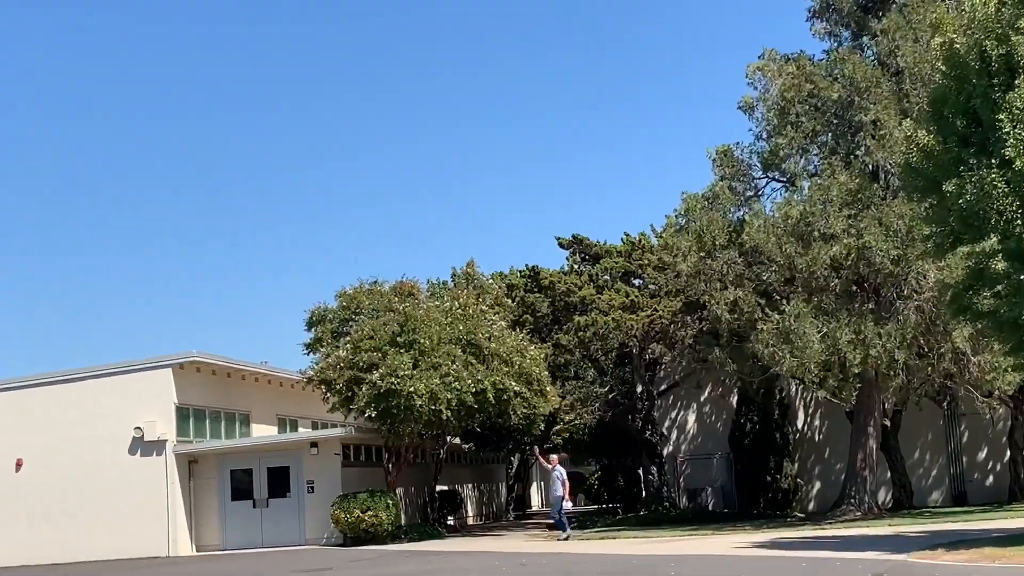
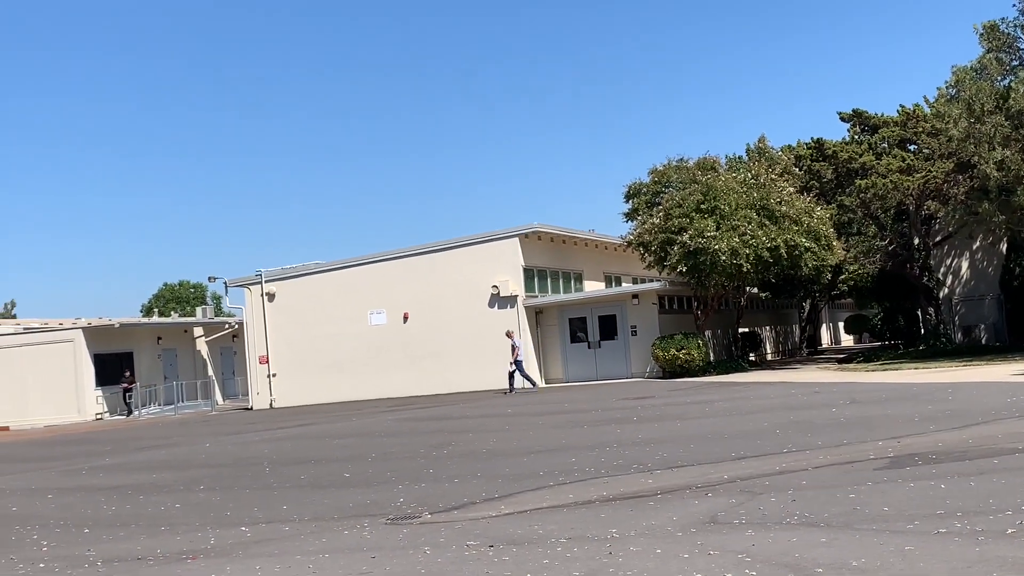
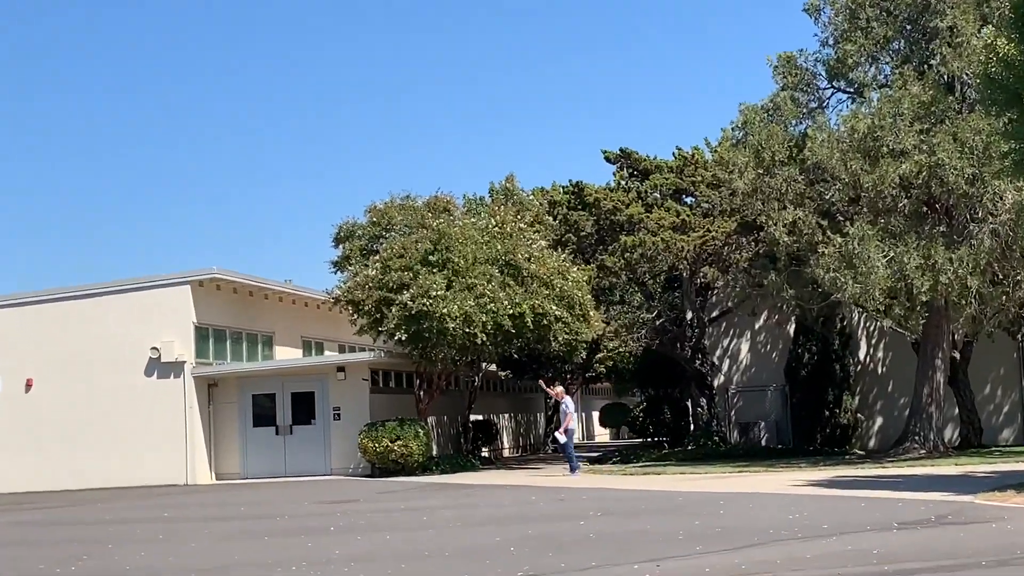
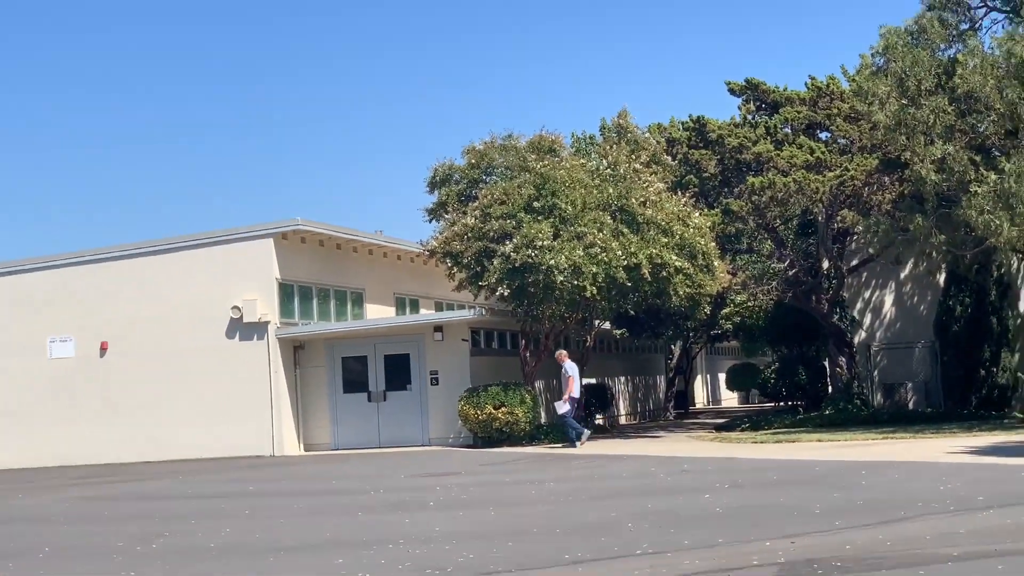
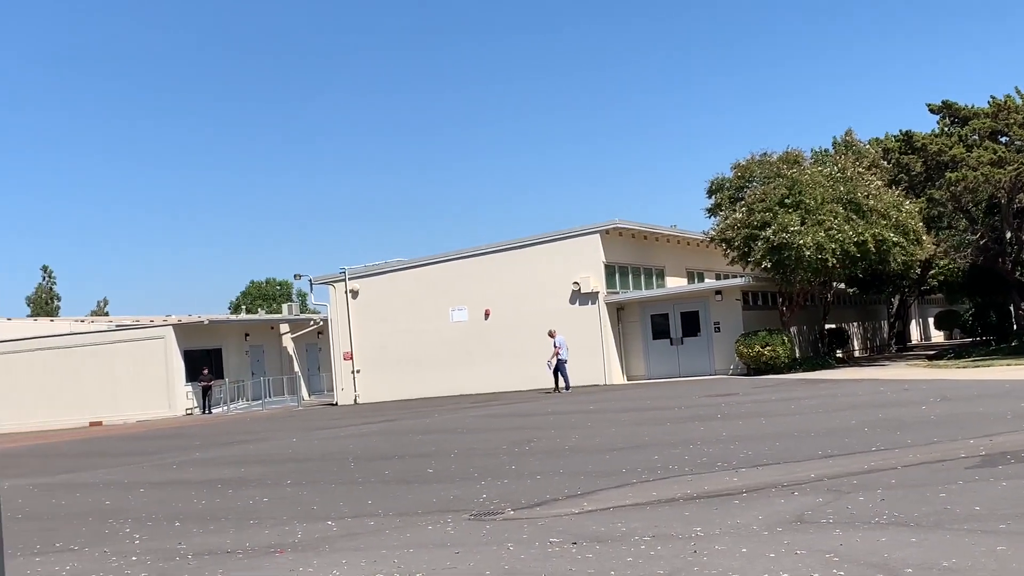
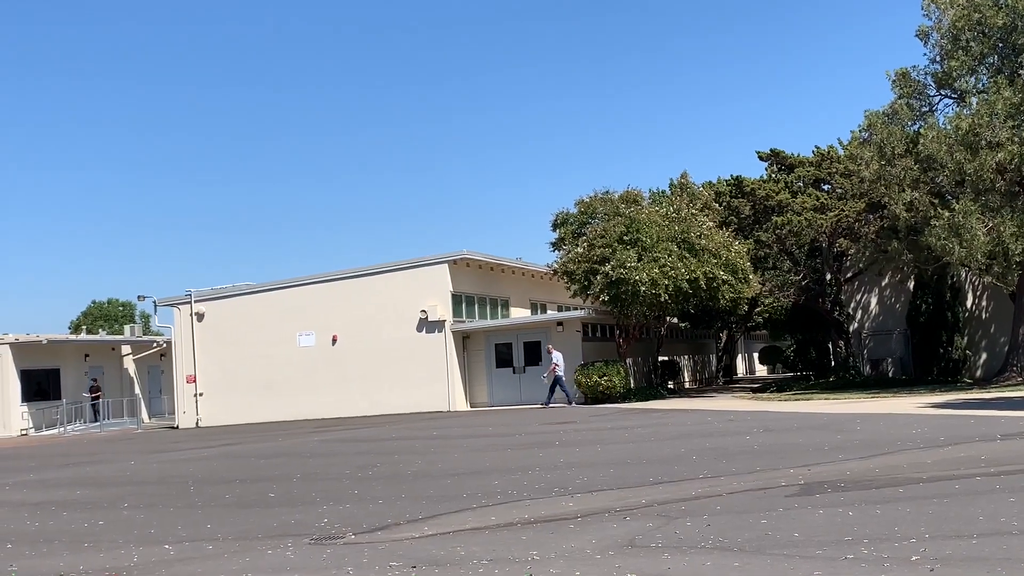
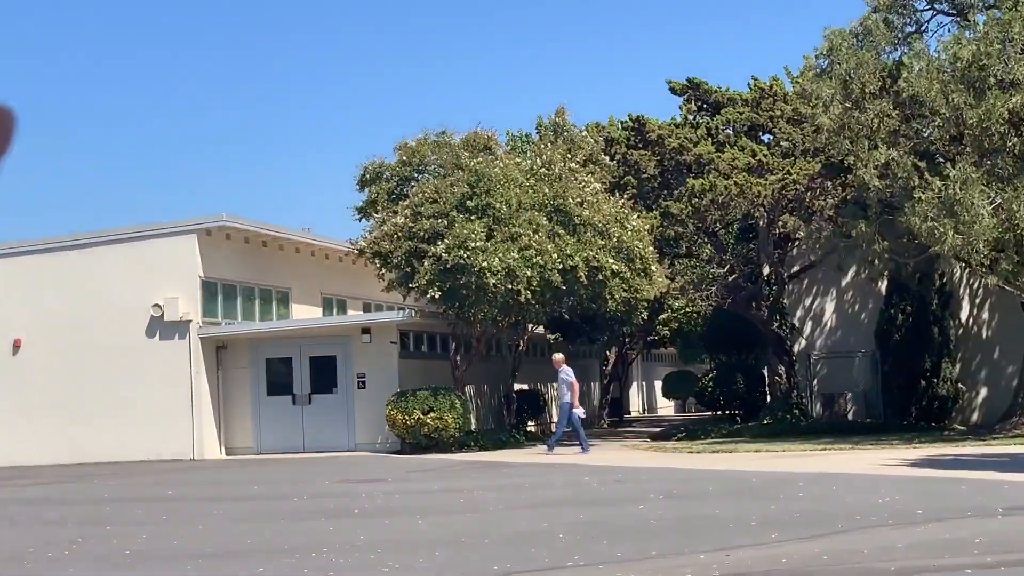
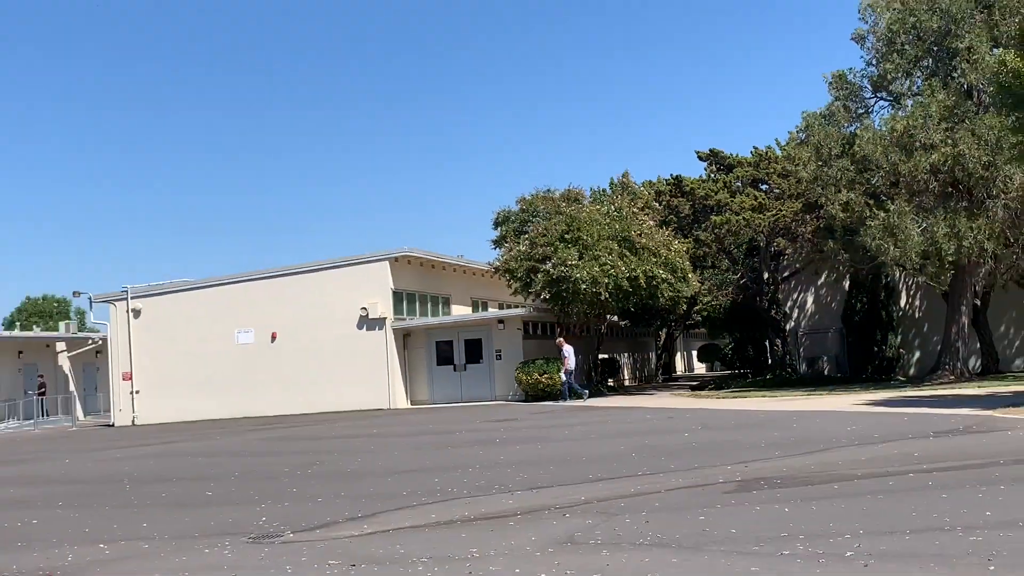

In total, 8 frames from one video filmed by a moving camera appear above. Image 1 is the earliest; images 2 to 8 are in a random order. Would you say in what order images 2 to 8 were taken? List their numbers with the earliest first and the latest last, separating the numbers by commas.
3, 7, 4, 8, 6, 2, 5
